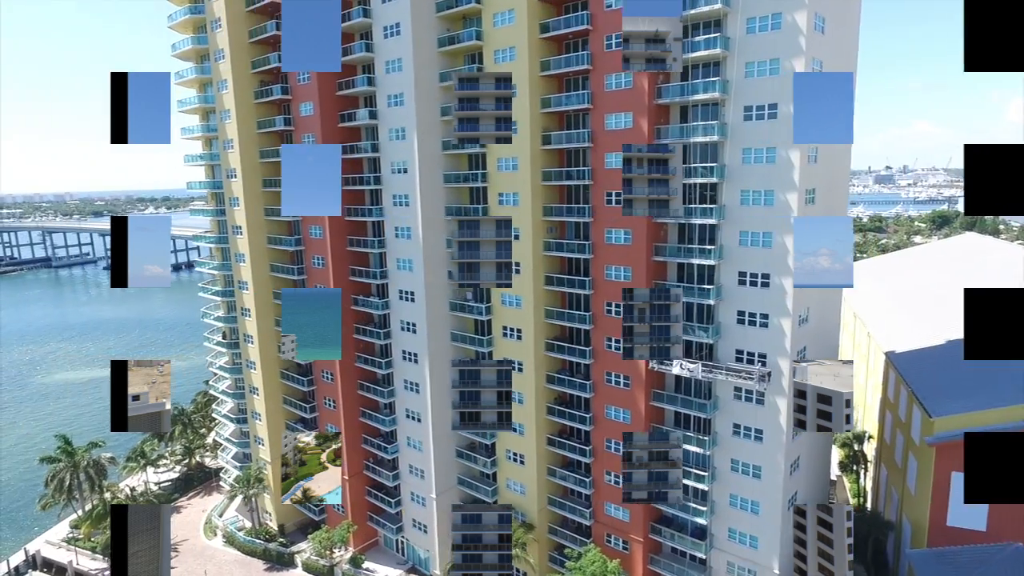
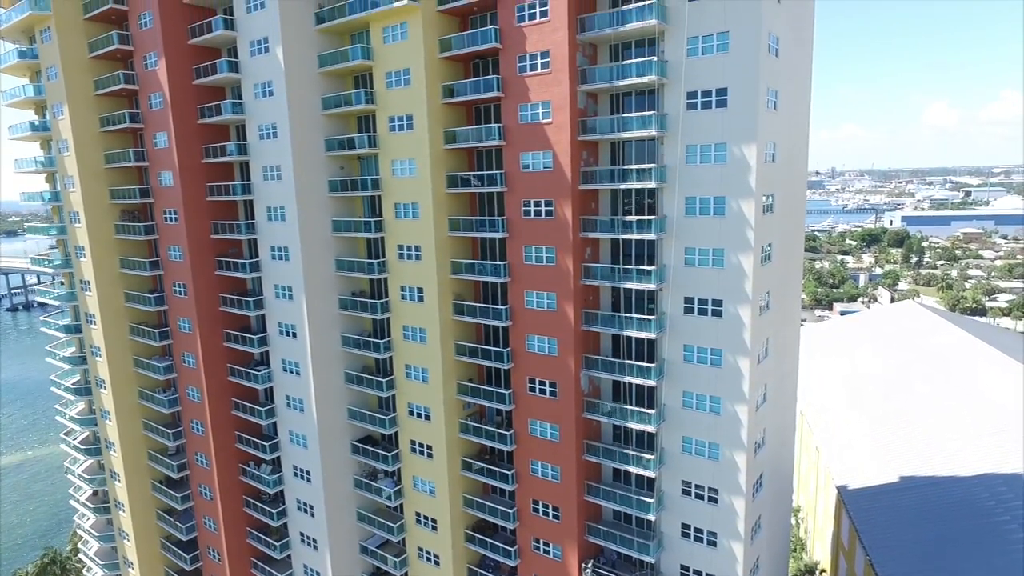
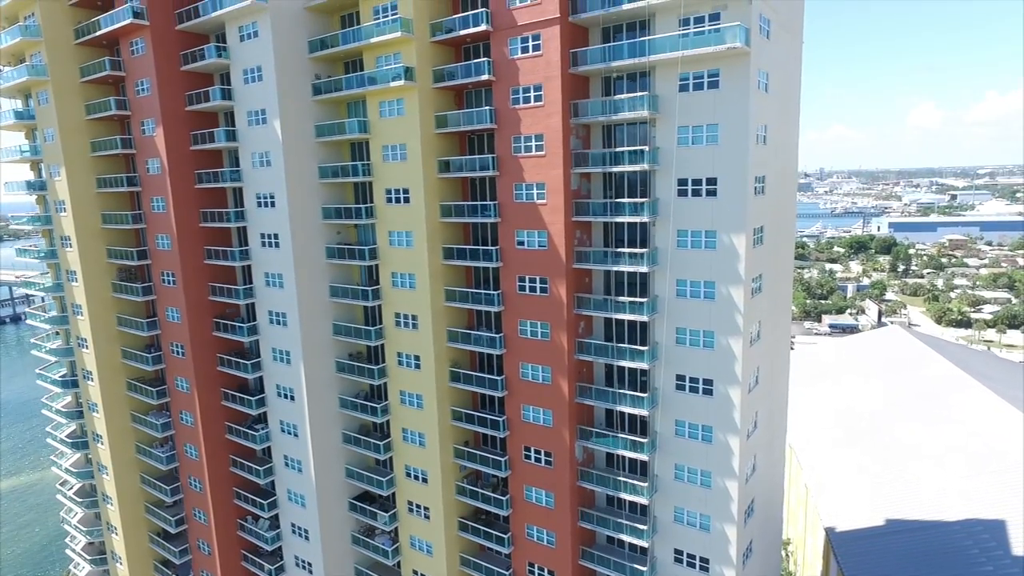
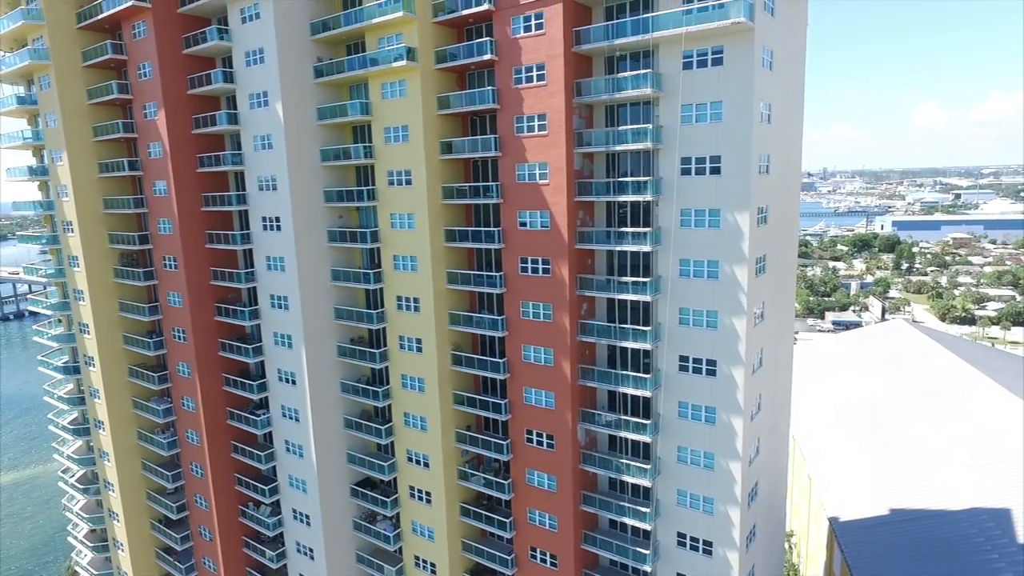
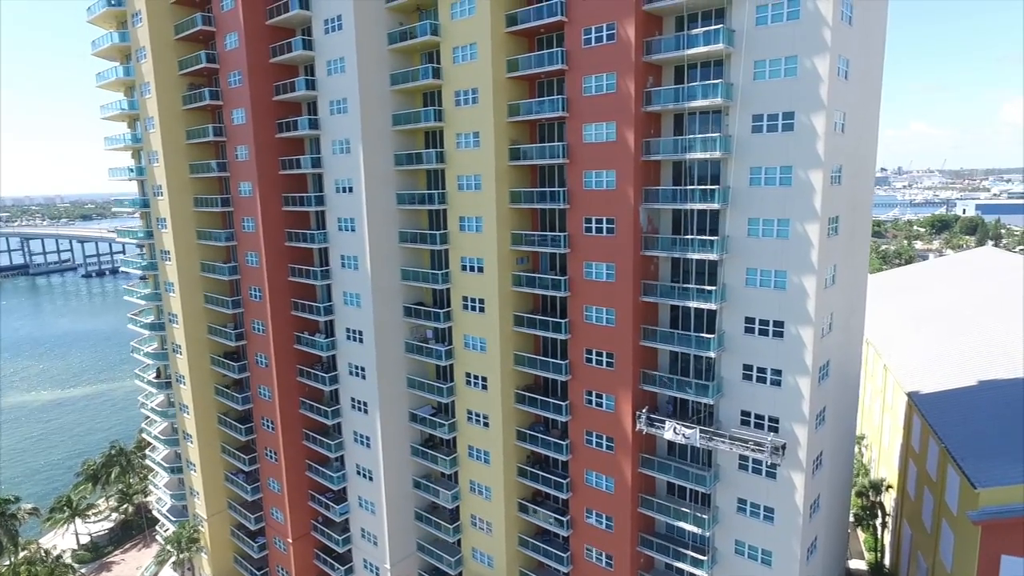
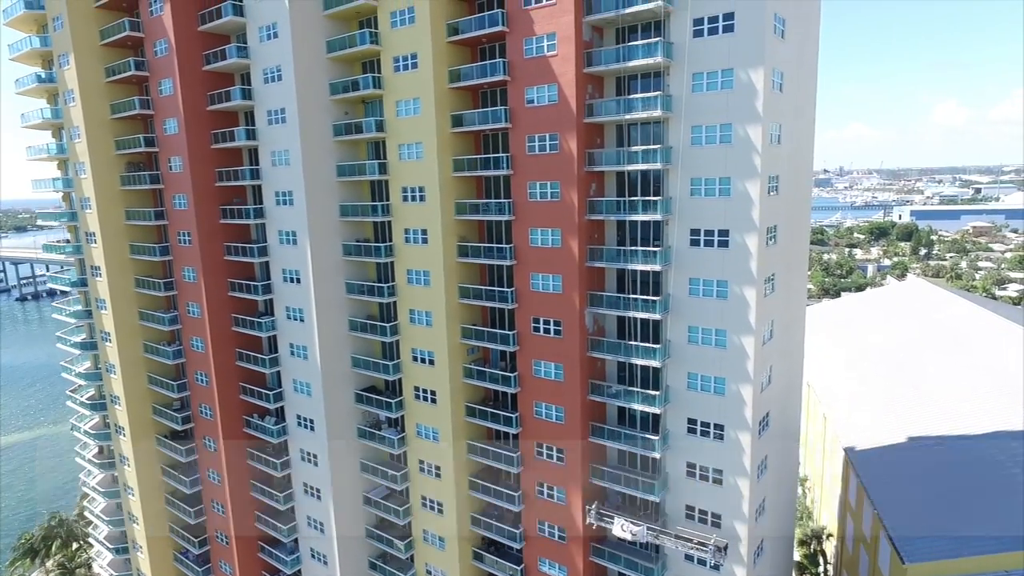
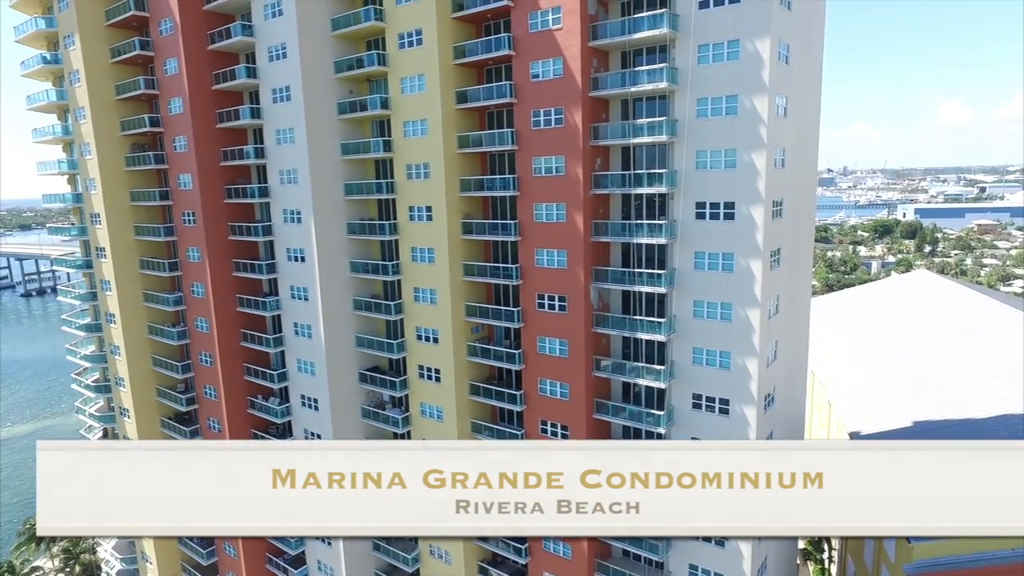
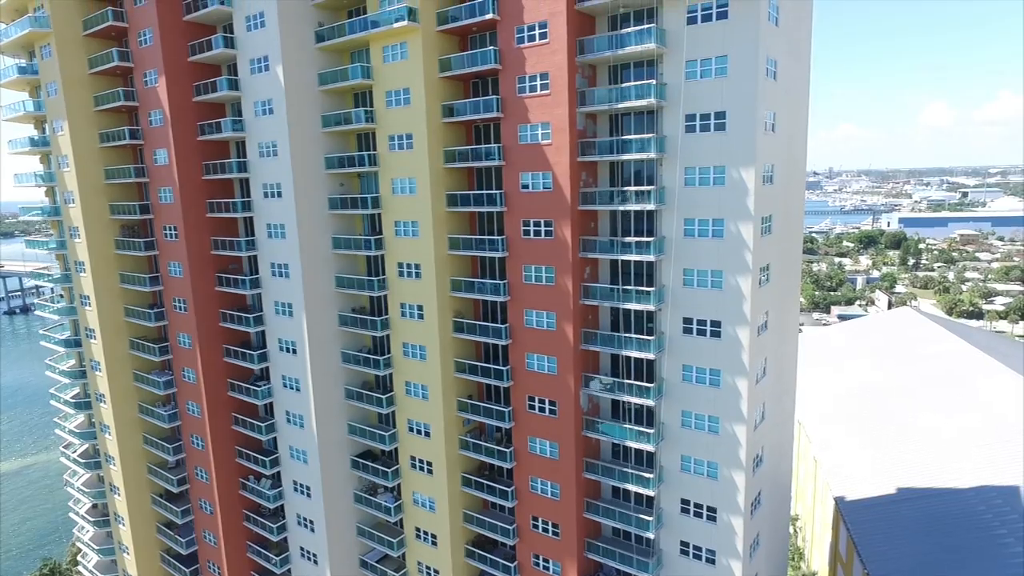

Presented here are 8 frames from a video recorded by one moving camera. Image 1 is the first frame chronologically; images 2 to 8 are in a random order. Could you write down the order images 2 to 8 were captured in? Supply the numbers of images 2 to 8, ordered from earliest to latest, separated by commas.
5, 7, 6, 2, 8, 4, 3
